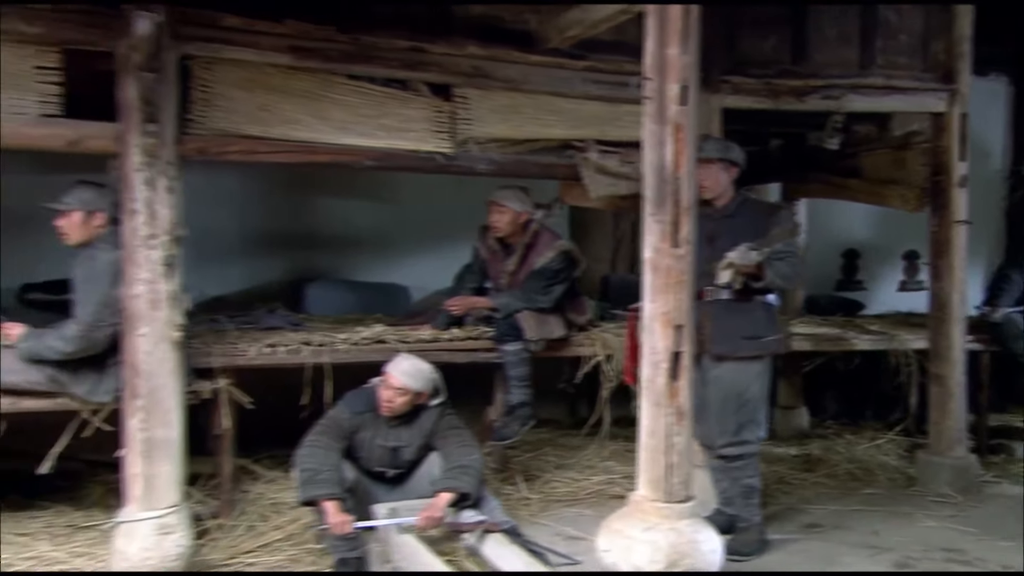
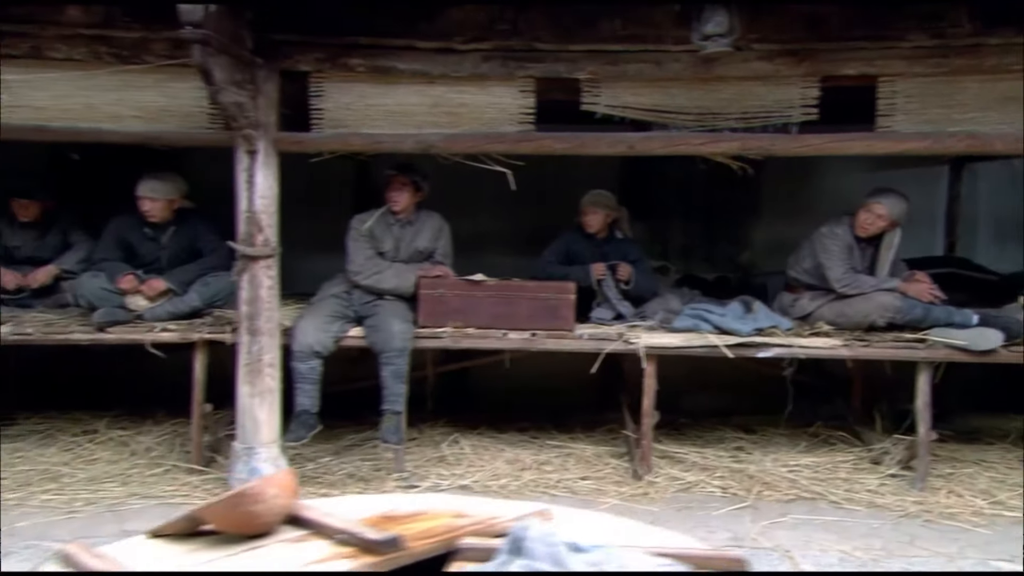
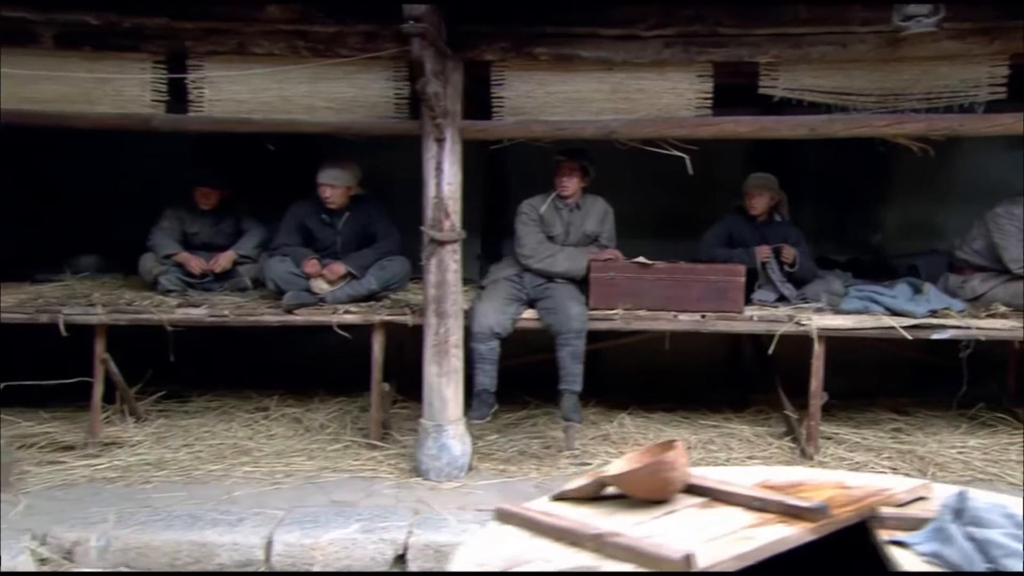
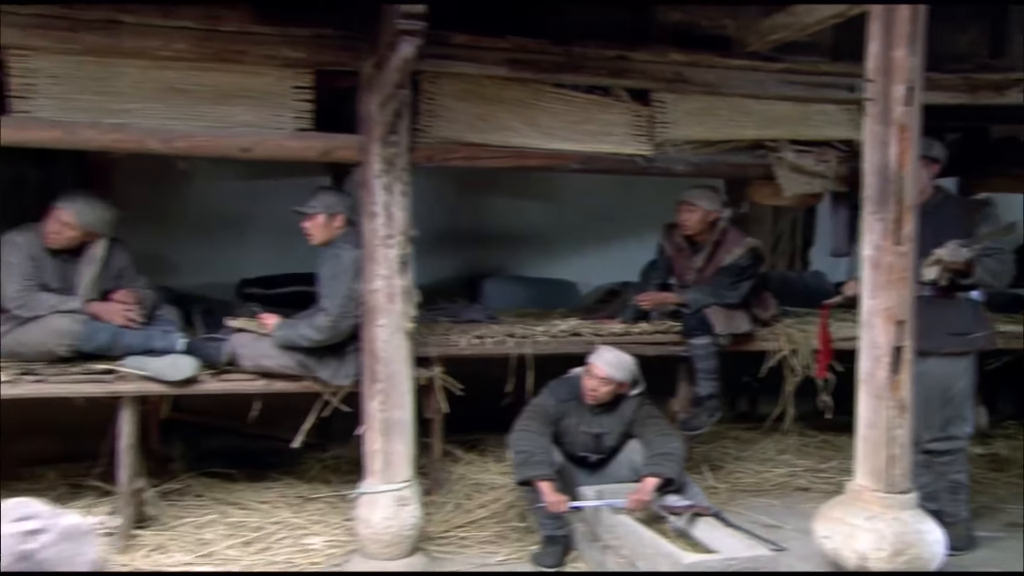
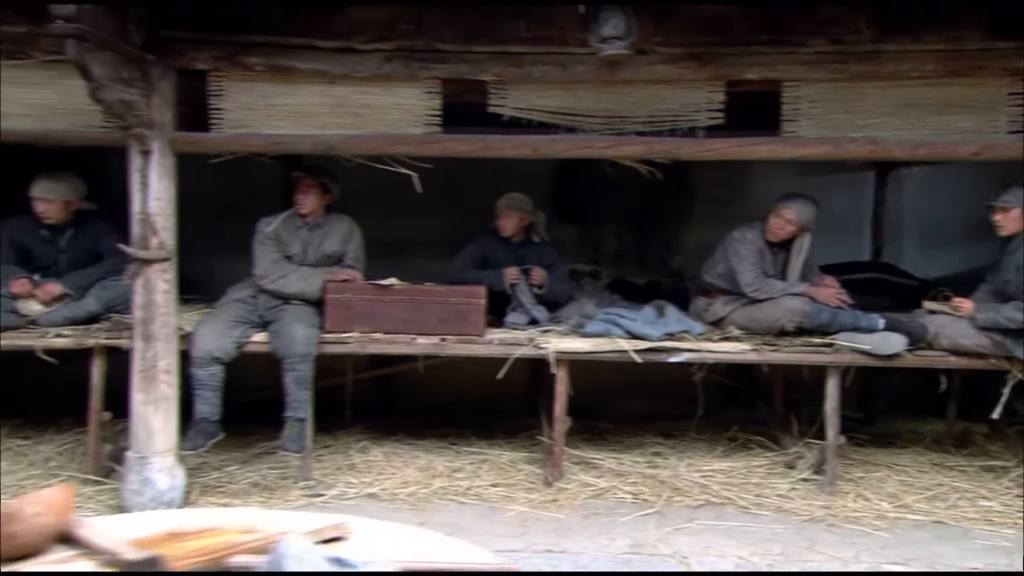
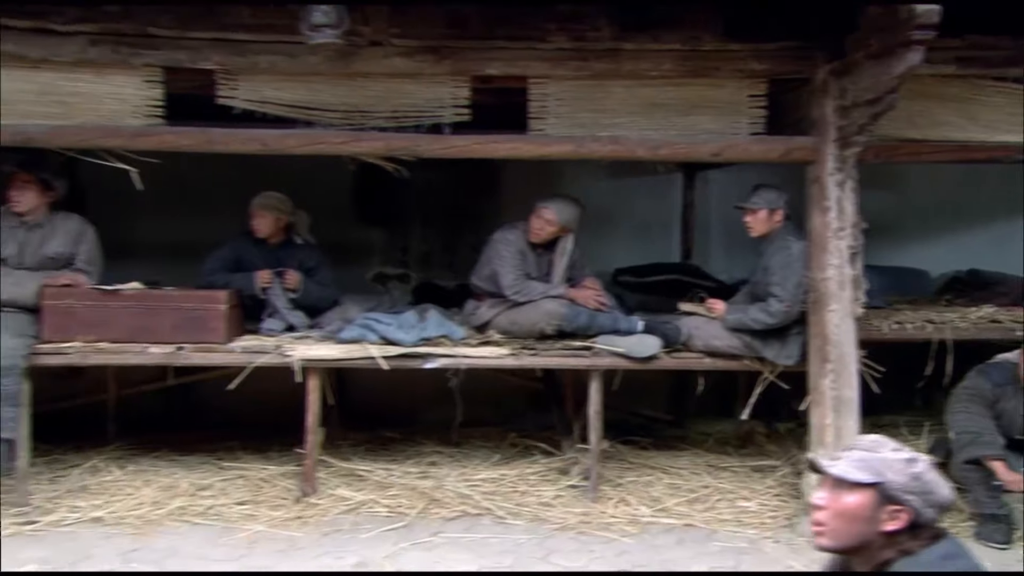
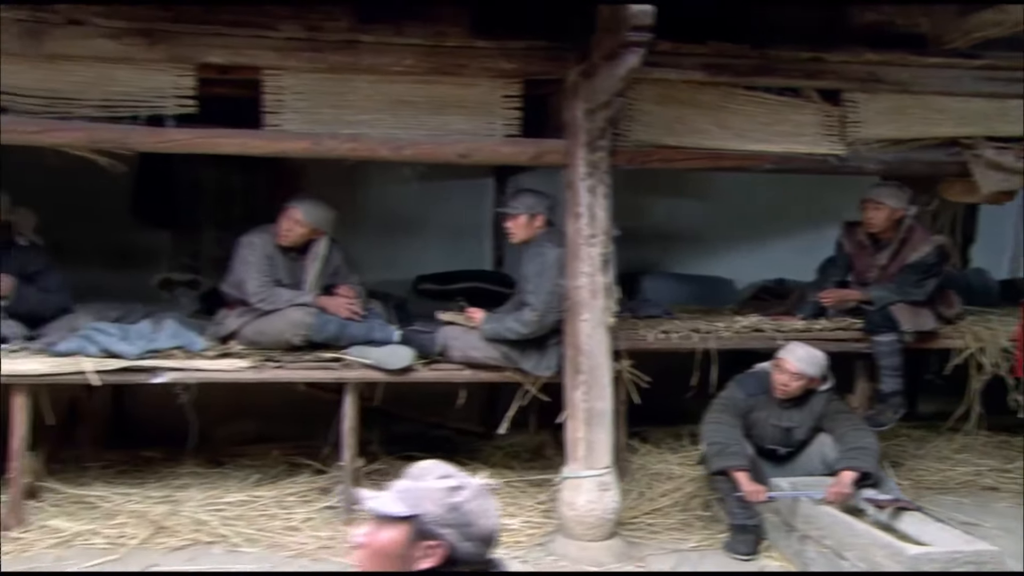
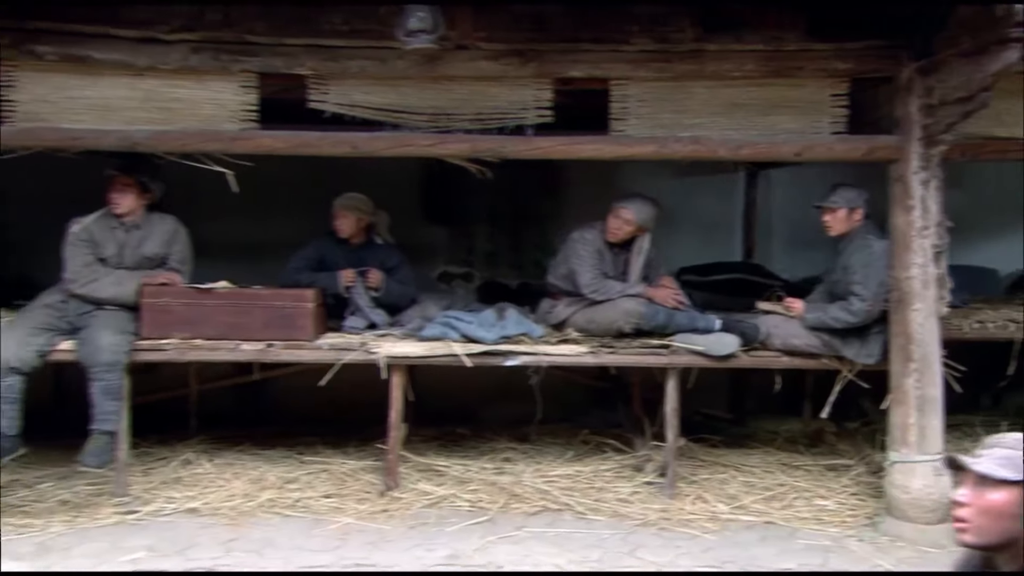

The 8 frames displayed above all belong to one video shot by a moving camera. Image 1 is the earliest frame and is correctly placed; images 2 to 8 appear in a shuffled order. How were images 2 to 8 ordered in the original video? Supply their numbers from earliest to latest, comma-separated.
4, 7, 6, 8, 5, 2, 3
